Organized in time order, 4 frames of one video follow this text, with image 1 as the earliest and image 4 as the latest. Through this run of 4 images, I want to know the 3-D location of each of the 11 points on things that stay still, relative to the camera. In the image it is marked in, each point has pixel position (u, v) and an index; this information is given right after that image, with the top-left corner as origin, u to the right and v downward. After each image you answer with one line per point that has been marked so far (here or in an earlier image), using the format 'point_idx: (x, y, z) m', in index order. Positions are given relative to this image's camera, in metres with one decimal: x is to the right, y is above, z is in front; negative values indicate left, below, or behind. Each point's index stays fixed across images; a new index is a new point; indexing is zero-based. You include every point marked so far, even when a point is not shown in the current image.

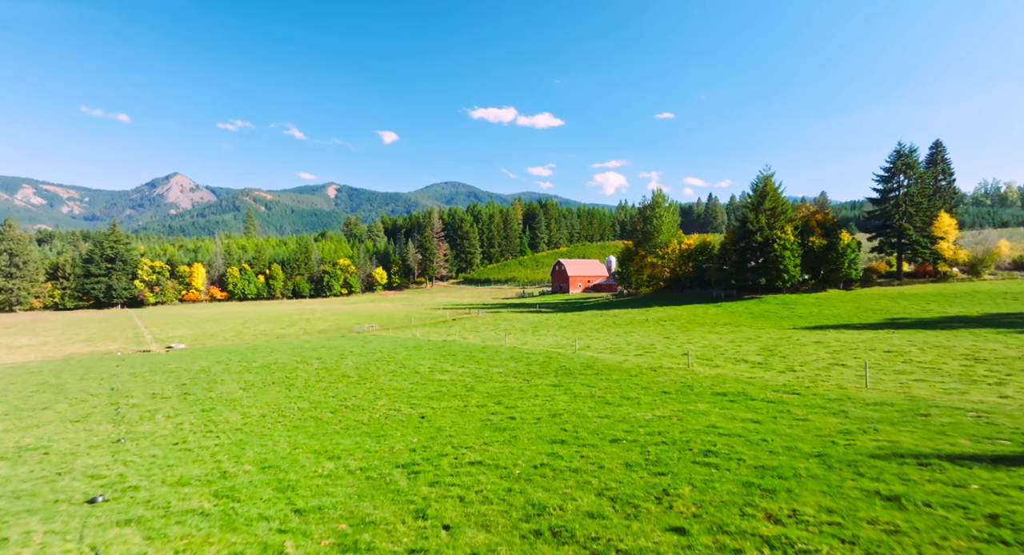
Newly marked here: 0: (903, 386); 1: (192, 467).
0: (+15.3, -4.3, +19.8) m
1: (-9.2, -5.4, +14.3) m
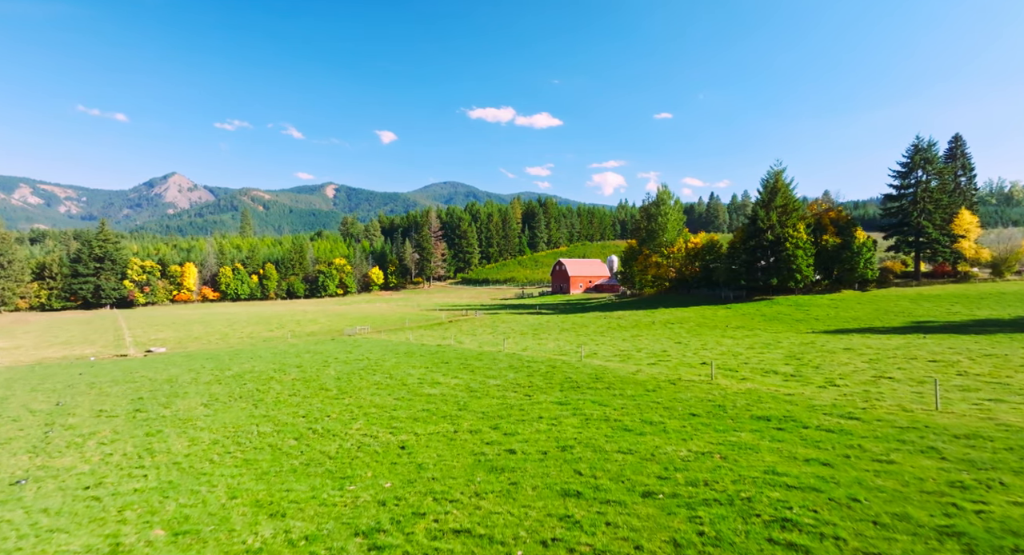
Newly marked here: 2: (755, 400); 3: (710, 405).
0: (+15.3, -4.3, +16.5) m
1: (-9.2, -5.5, +10.9) m
2: (+9.6, -4.8, +19.9) m
3: (+7.5, -4.8, +19.1) m
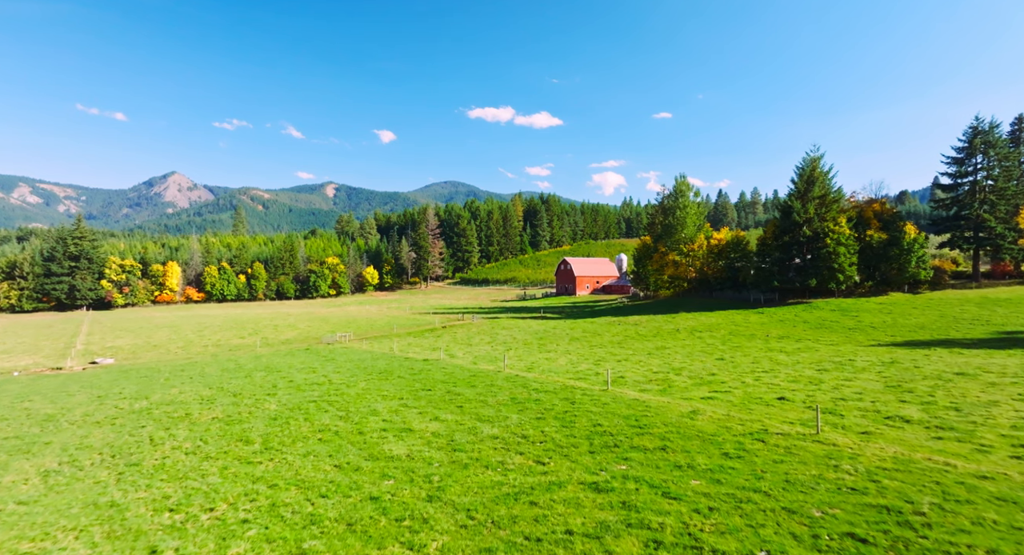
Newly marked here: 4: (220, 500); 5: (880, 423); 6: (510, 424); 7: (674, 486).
0: (+15.4, -4.3, +8.1) m
1: (-9.1, -5.5, +2.6) m
2: (+9.7, -4.9, +11.6) m
3: (+7.6, -4.9, +10.8) m
4: (-7.6, -5.8, +13.2) m
5: (+12.5, -4.9, +17.3) m
6: (-0.2, -5.6, +19.2) m
7: (+4.0, -5.1, +12.5) m
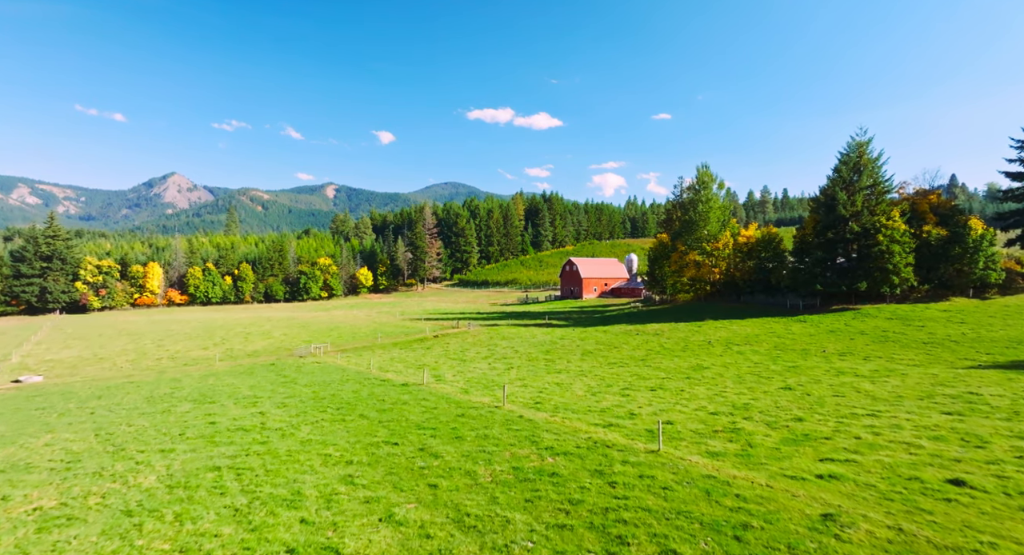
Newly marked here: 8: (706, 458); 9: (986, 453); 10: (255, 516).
0: (+15.5, -4.5, -0.2) m
1: (-9.0, -5.6, -5.7) m
2: (+9.8, -5.0, +3.3) m
3: (+7.7, -5.0, +2.5) m
4: (-7.6, -5.9, +4.9) m
5: (+12.6, -5.1, +9.0) m
6: (-0.1, -5.7, +10.9) m
7: (+4.1, -5.2, +4.2) m
8: (+6.1, -5.6, +16.1) m
9: (+14.1, -5.2, +15.1) m
10: (-6.5, -6.0, +13.2) m
